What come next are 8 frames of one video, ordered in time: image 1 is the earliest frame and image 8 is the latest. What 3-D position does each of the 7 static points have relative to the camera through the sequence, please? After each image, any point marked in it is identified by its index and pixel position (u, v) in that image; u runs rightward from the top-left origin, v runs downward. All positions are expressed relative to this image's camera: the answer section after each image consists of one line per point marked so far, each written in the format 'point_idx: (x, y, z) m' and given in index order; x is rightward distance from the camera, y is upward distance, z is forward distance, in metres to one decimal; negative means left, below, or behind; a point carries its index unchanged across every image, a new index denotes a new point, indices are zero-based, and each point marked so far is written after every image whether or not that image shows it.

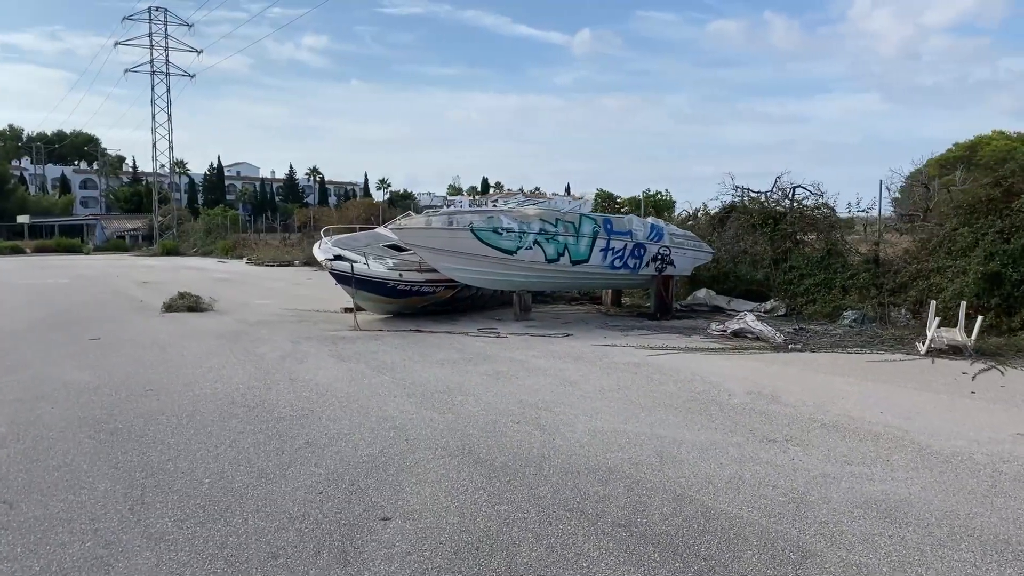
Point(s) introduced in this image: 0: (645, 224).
0: (+2.1, +1.0, +12.6) m
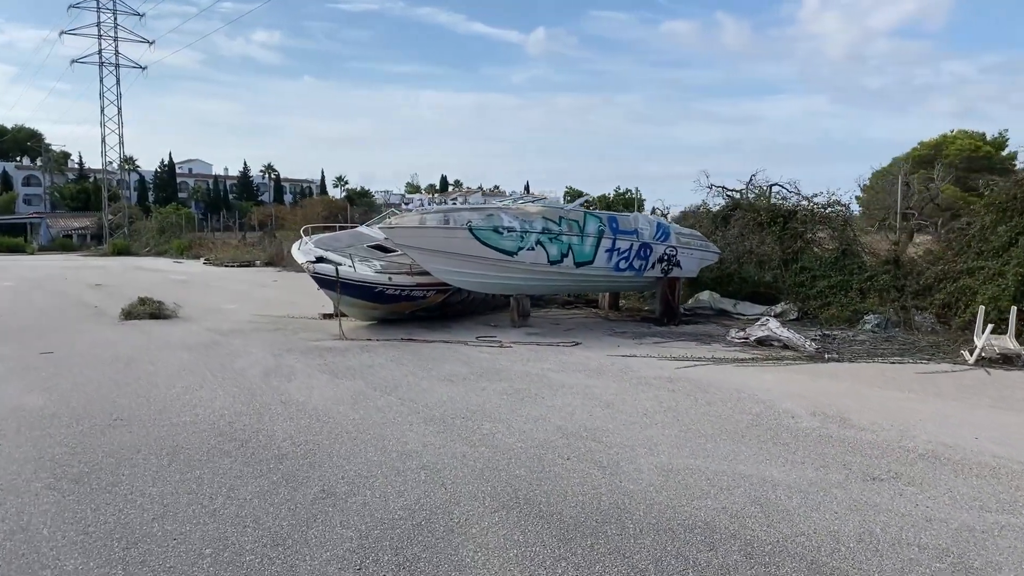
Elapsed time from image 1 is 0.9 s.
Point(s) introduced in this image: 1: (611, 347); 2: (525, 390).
0: (+2.0, +0.9, +11.8) m
1: (+1.2, -0.7, +9.7) m
2: (+0.1, -0.9, +7.3) m
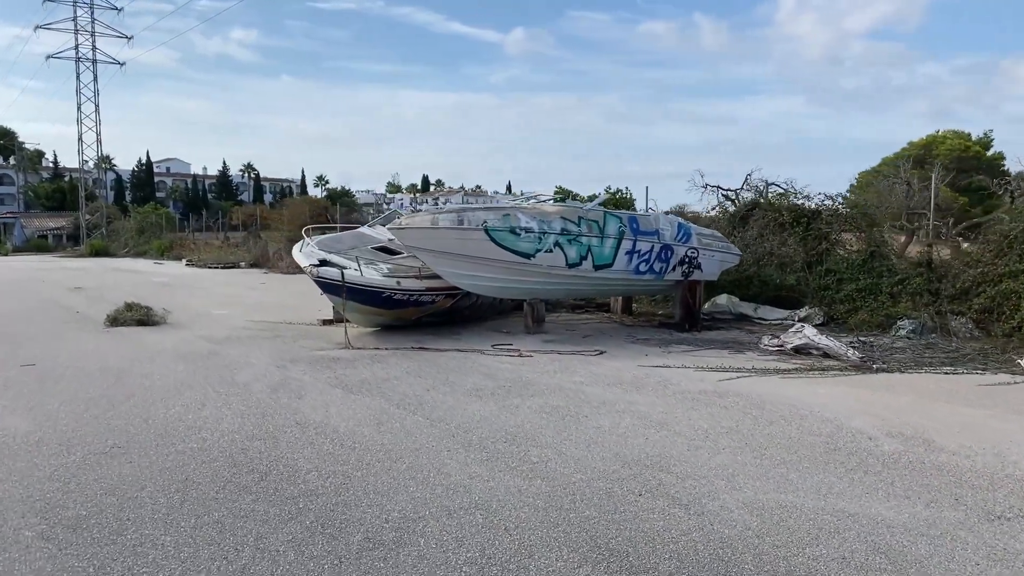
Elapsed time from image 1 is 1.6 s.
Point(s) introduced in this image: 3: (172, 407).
0: (+2.2, +0.9, +11.2) m
1: (+1.4, -0.8, +9.1) m
2: (+0.4, -1.0, +6.6) m
3: (-2.7, -1.0, +6.6) m
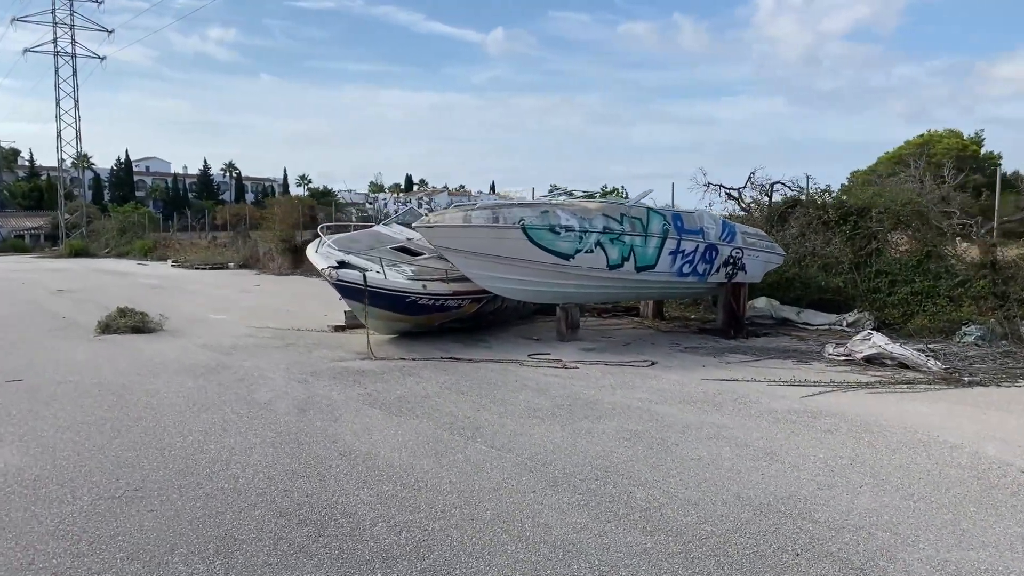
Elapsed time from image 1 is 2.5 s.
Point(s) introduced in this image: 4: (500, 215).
0: (+2.6, +0.8, +10.4) m
1: (+1.8, -0.8, +8.2) m
2: (+0.9, -1.0, +5.8) m
3: (-2.2, -1.0, +5.7) m
4: (-0.1, +0.8, +8.9) m
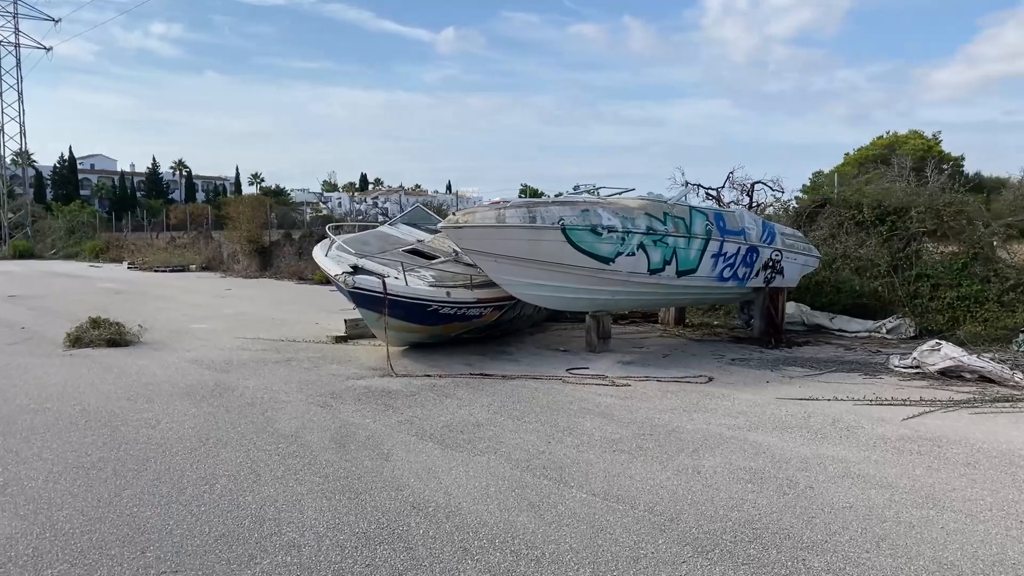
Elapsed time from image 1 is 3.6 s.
0: (+2.8, +0.8, +9.6) m
1: (+2.2, -0.9, +7.4) m
2: (+1.4, -1.1, +4.9) m
3: (-1.7, -1.1, +4.6) m
4: (+0.2, +0.7, +7.9) m
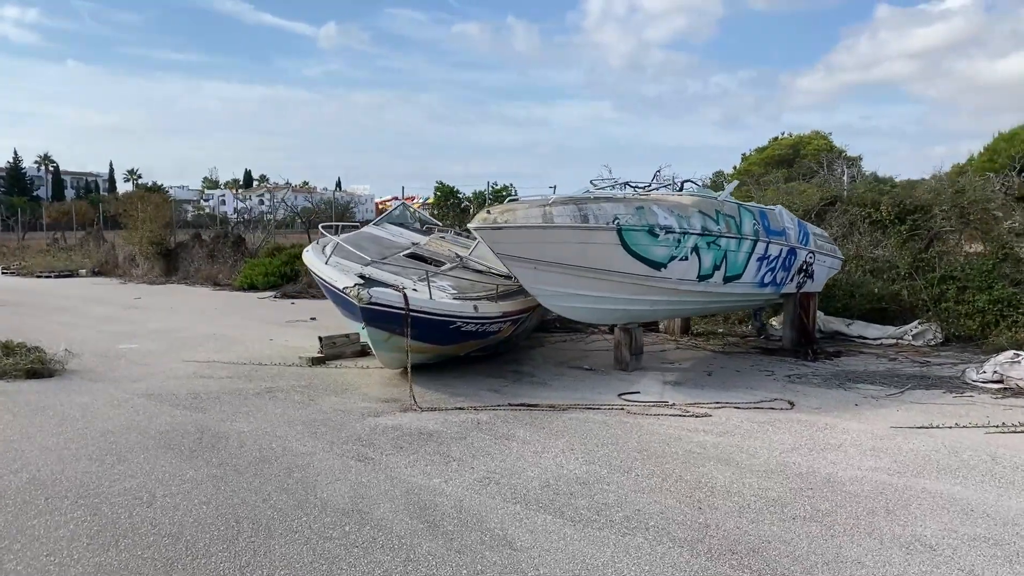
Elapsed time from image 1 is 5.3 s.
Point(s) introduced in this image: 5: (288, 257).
0: (+3.0, +0.7, +8.7) m
1: (+2.7, -0.9, +6.4) m
2: (+2.2, -1.2, +3.8) m
3: (-0.8, -1.2, +3.2) m
4: (+0.6, +0.6, +6.7) m
5: (-5.1, +0.7, +18.7) m
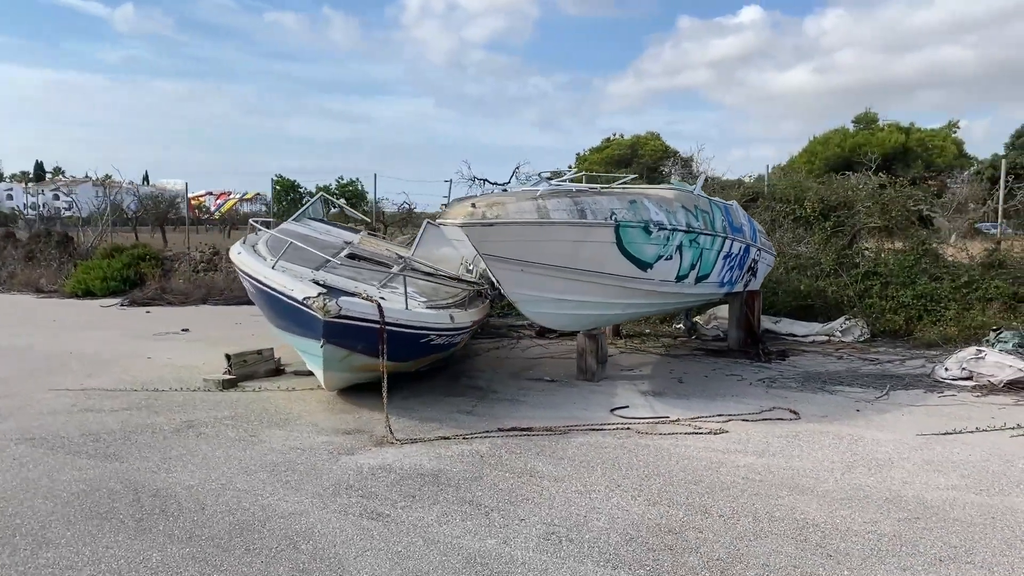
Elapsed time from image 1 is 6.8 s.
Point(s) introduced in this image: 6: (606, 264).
0: (+2.4, +0.7, +8.3) m
1: (+2.6, -0.9, +6.1) m
2: (+2.7, -1.2, +3.5) m
3: (-0.2, -1.3, +2.1) m
4: (+0.5, +0.6, +5.9) m
5: (-7.6, +0.6, +16.5) m
6: (+0.7, +0.2, +6.1) m
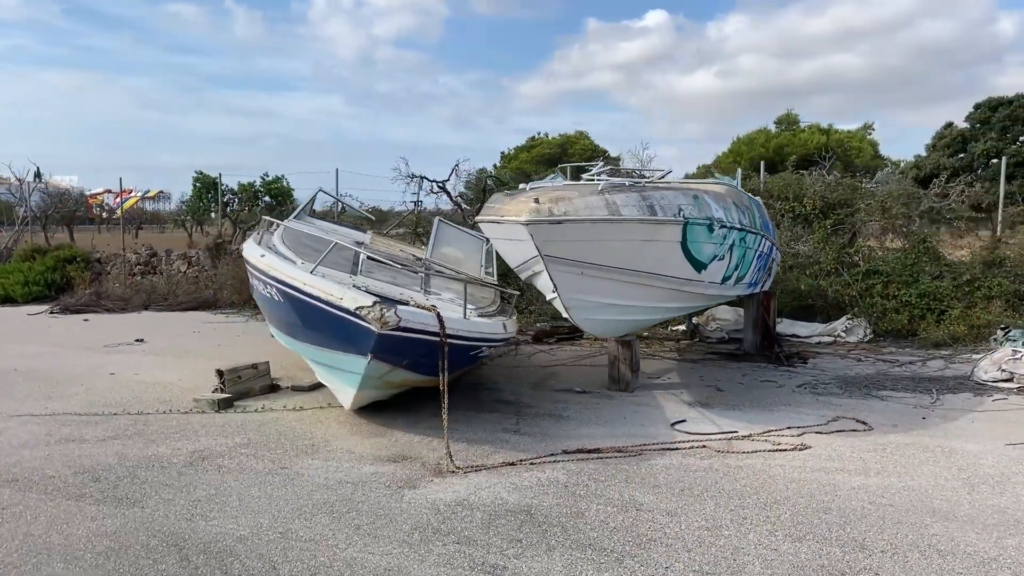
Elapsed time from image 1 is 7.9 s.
0: (+2.5, +0.7, +8.0) m
1: (+2.9, -0.9, +5.7) m
2: (+3.3, -1.2, +3.1) m
3: (+0.6, -1.3, +1.5) m
4: (+0.9, +0.5, +5.3) m
5: (-8.3, +0.5, +15.0) m
6: (+1.0, +0.2, +5.6) m
